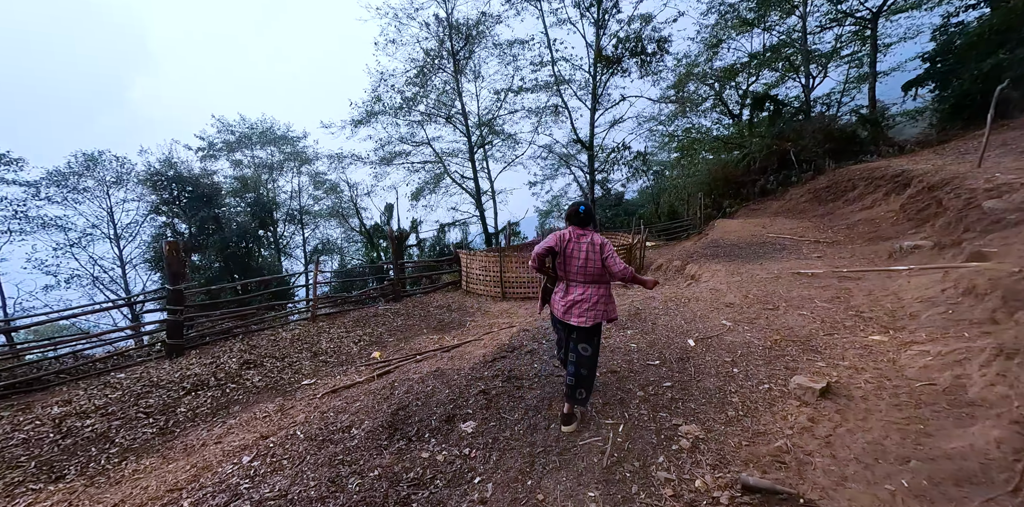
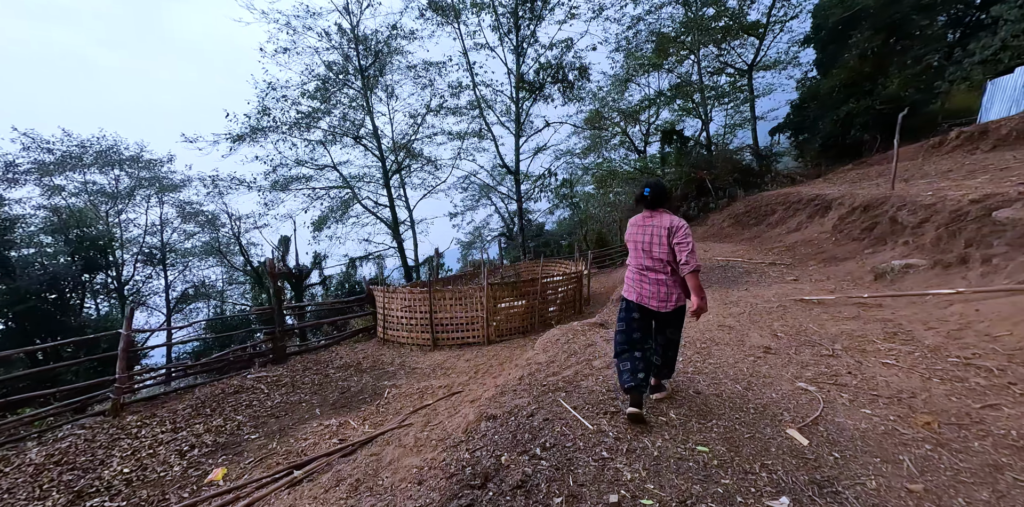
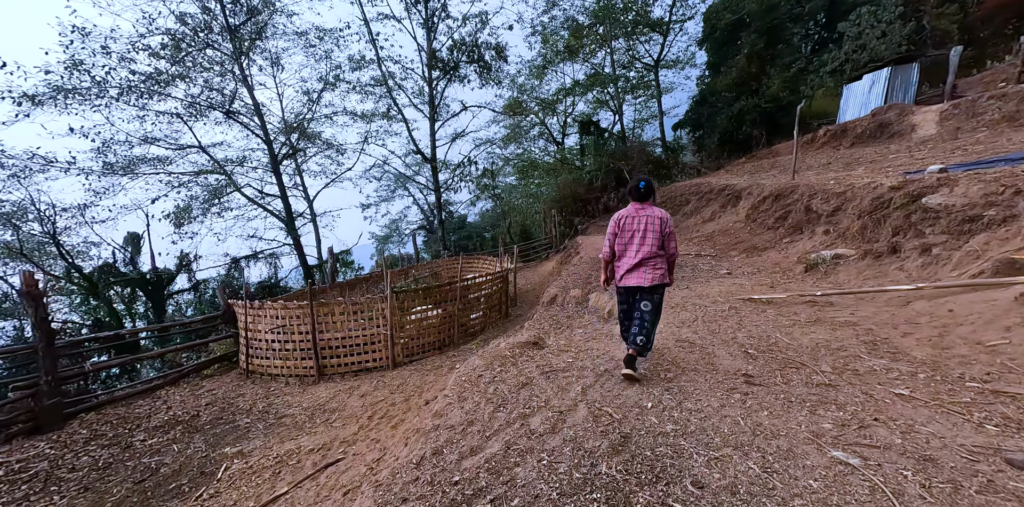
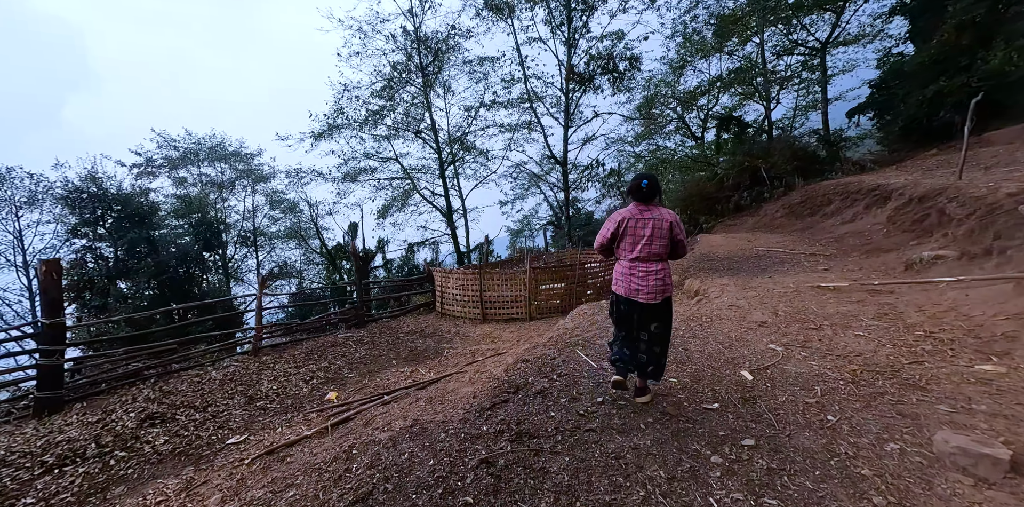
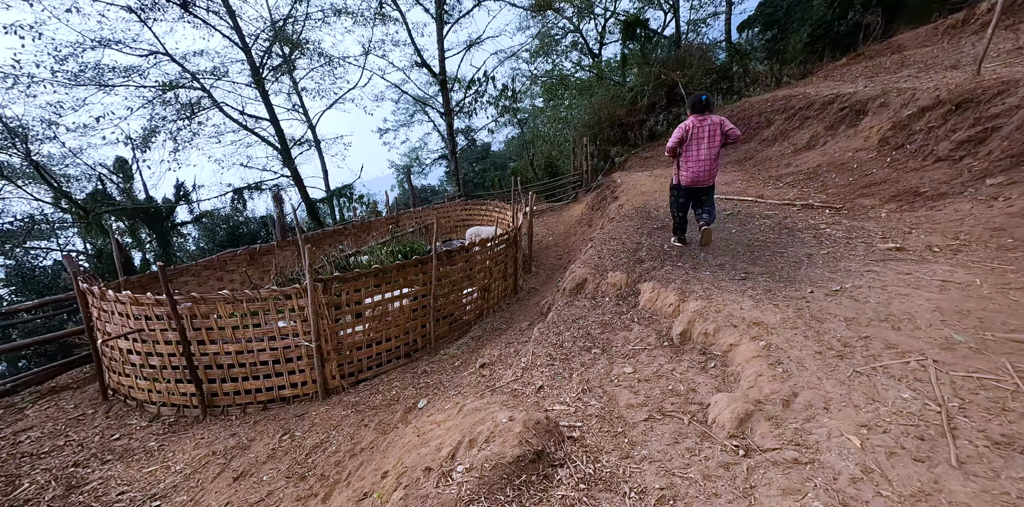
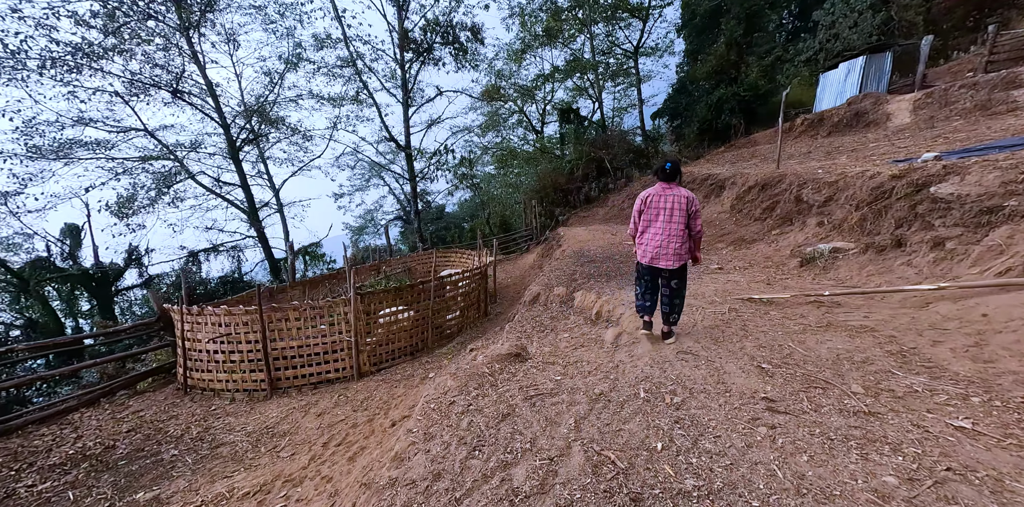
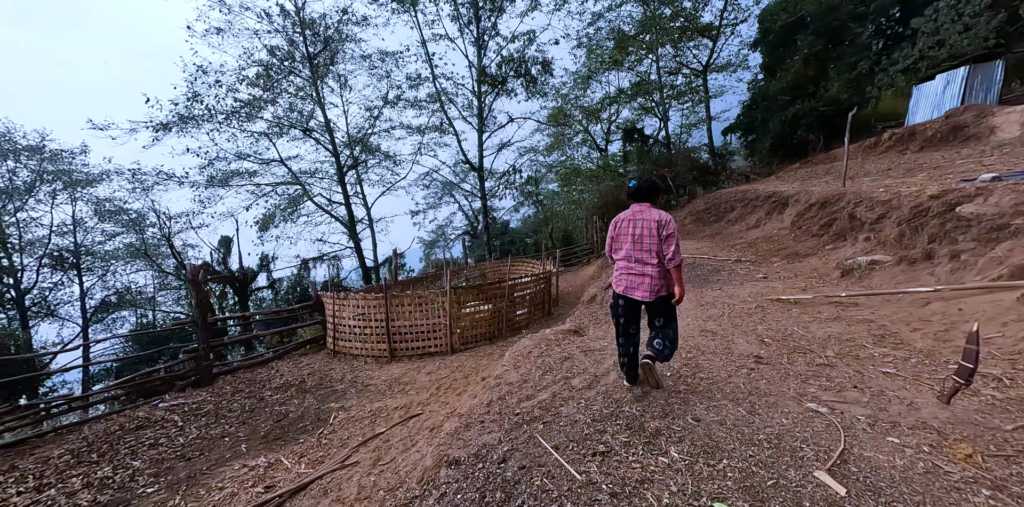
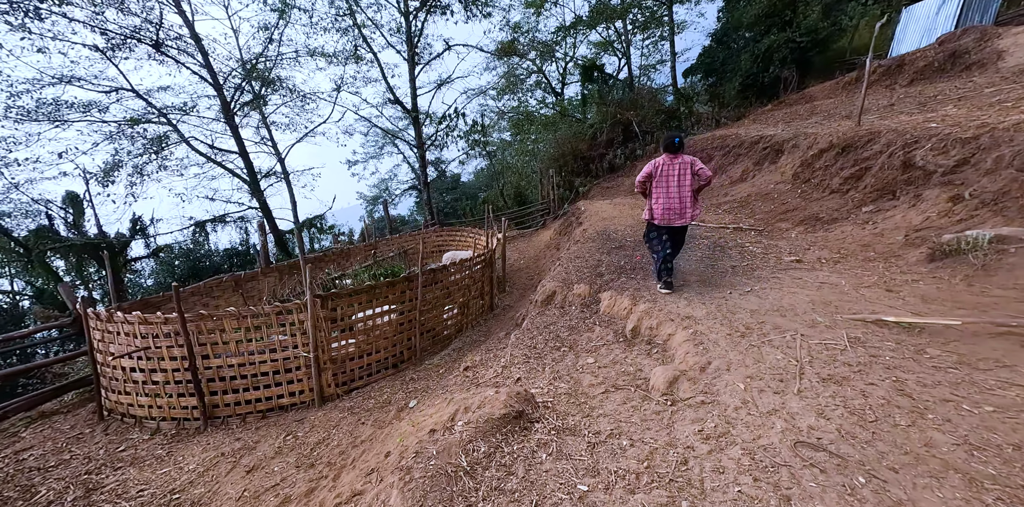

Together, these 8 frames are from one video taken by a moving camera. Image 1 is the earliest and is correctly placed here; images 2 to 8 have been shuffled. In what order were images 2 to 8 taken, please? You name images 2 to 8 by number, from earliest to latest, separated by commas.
4, 2, 7, 3, 6, 8, 5
